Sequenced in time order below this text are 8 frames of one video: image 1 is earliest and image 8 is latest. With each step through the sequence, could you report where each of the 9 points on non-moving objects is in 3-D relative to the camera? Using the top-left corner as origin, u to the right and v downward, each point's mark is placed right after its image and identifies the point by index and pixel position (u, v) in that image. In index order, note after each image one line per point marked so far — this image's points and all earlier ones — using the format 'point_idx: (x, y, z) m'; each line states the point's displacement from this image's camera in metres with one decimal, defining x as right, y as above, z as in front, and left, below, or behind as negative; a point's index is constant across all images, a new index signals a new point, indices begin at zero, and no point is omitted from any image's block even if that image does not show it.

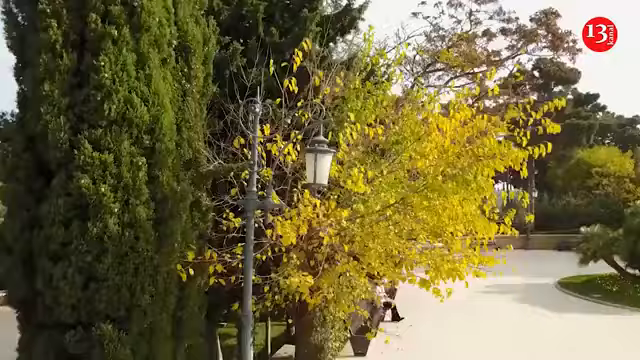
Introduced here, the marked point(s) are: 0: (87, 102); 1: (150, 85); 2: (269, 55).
0: (-1.3, +0.4, +3.2) m
1: (-1.0, +0.5, +3.3) m
2: (-0.5, +1.1, +5.2) m
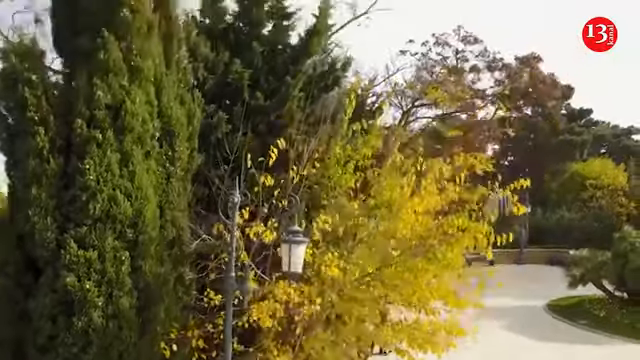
0: (-1.4, -0.1, +3.4) m
1: (-1.1, 0.0, +3.5) m
2: (-0.6, +0.6, +5.4) m
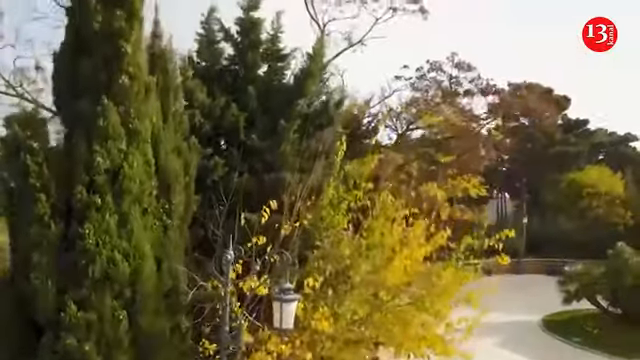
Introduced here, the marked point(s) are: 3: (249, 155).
0: (-1.5, -0.5, +3.5) m
1: (-1.2, -0.4, +3.6) m
2: (-0.7, +0.2, +5.5) m
3: (-0.7, +0.2, +5.5) m
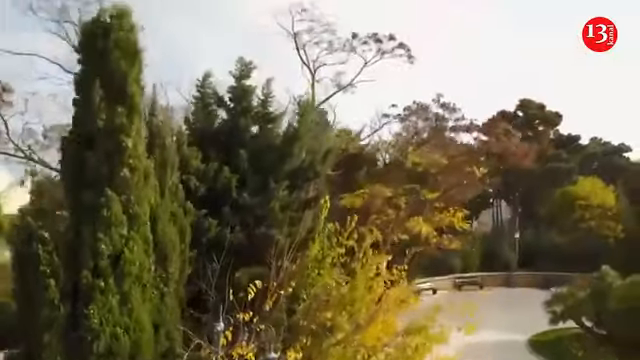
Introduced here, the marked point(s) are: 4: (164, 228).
0: (-1.6, -1.1, +3.9) m
1: (-1.3, -0.9, +4.0) m
2: (-0.8, -0.4, +5.9) m
3: (-0.8, -0.4, +5.9) m
4: (-1.2, -0.4, +4.6) m
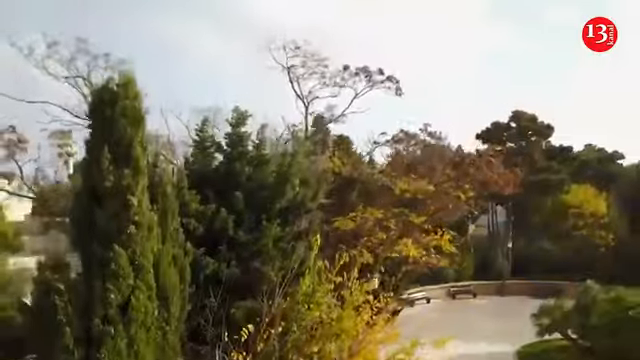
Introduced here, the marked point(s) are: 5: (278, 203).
0: (-1.7, -1.5, +4.4) m
1: (-1.4, -1.4, +4.5) m
2: (-1.0, -0.8, +6.4) m
3: (-0.9, -0.8, +6.4) m
4: (-1.4, -0.8, +5.1) m
5: (-0.5, -0.3, +6.8) m
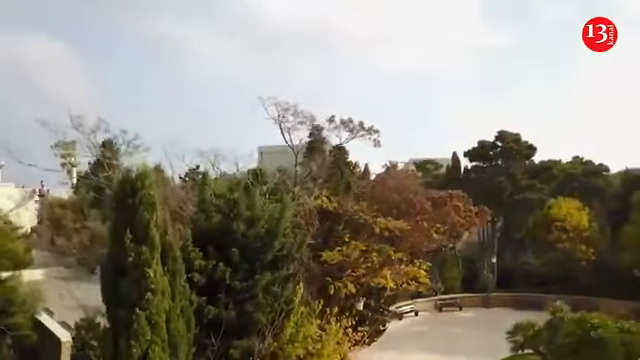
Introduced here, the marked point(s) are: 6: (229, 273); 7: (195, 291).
0: (-2.0, -2.3, +5.6) m
1: (-1.6, -2.1, +5.7) m
2: (-1.2, -1.6, +7.6) m
3: (-1.1, -1.5, +7.6) m
4: (-1.6, -1.6, +6.3) m
5: (-0.7, -1.0, +7.9) m
6: (-1.2, -1.2, +7.6) m
7: (-1.6, -1.4, +7.3) m
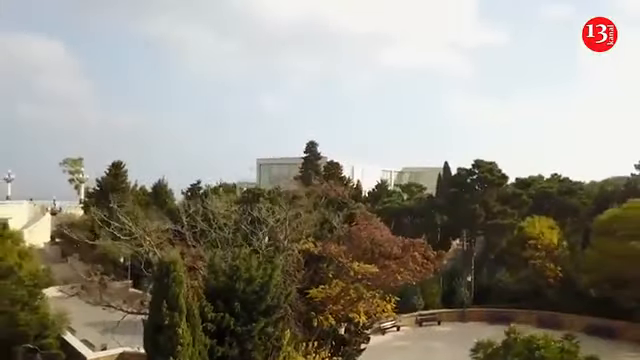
0: (-2.3, -3.5, +8.1) m
1: (-2.0, -3.4, +8.2) m
2: (-1.5, -2.8, +10.1) m
3: (-1.5, -2.8, +10.1) m
4: (-1.9, -2.8, +8.8) m
5: (-1.0, -2.2, +10.4) m
6: (-1.5, -2.5, +10.1) m
7: (-1.9, -2.6, +9.7) m
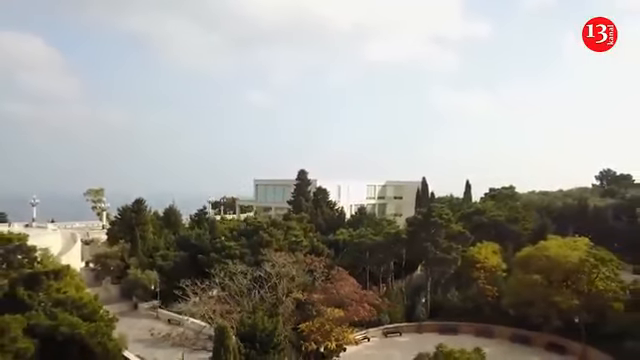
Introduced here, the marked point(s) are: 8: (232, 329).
0: (-2.7, -6.4, +15.7) m
1: (-2.4, -6.3, +15.8) m
2: (-1.9, -5.7, +17.7) m
3: (-1.9, -5.6, +17.8) m
4: (-2.3, -5.7, +16.4) m
5: (-1.5, -5.1, +18.1) m
6: (-2.0, -5.3, +17.7) m
7: (-2.4, -5.5, +17.4) m
8: (-2.9, -4.9, +19.1) m
